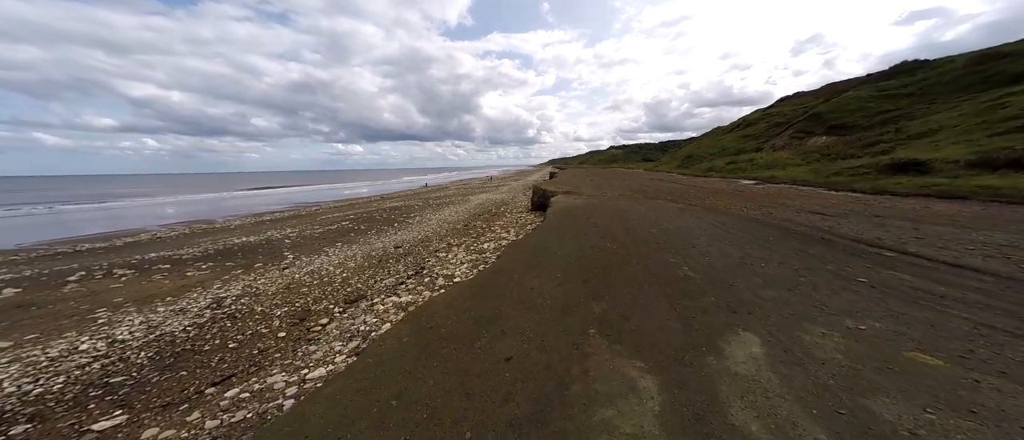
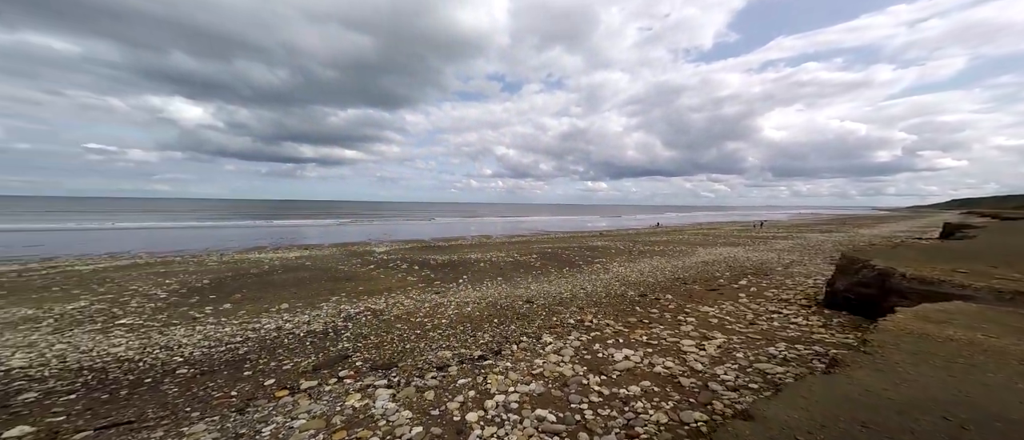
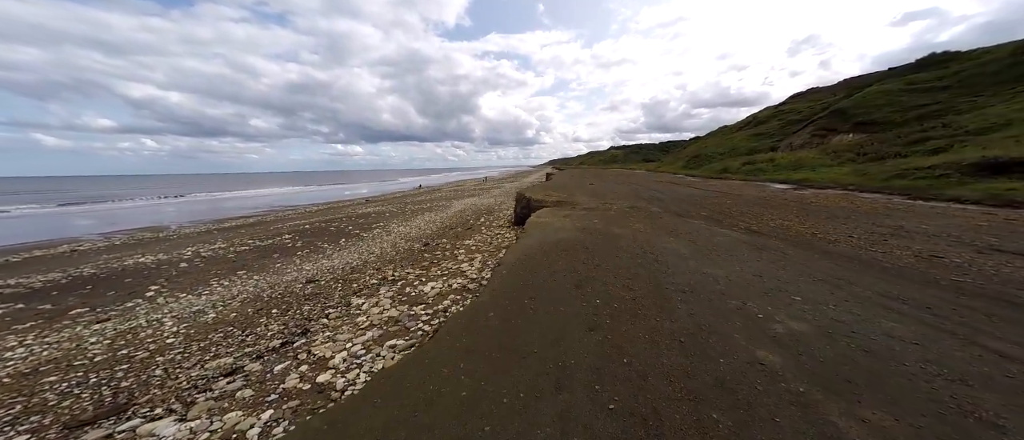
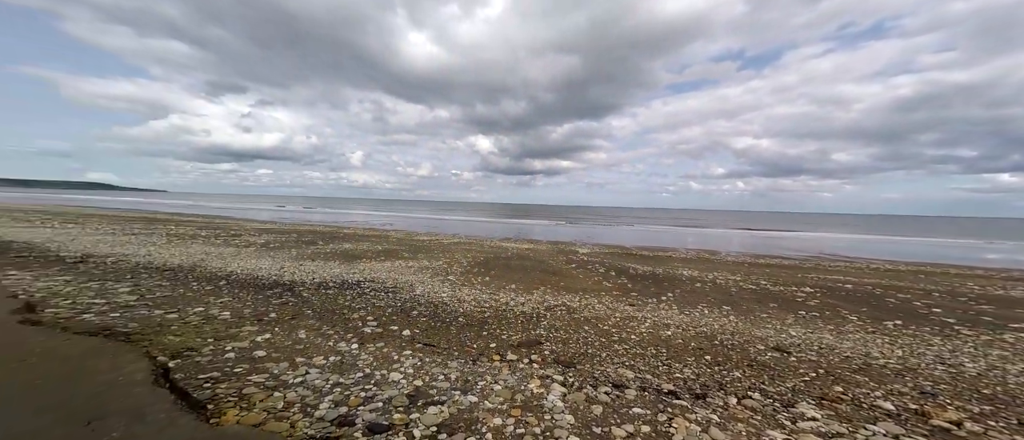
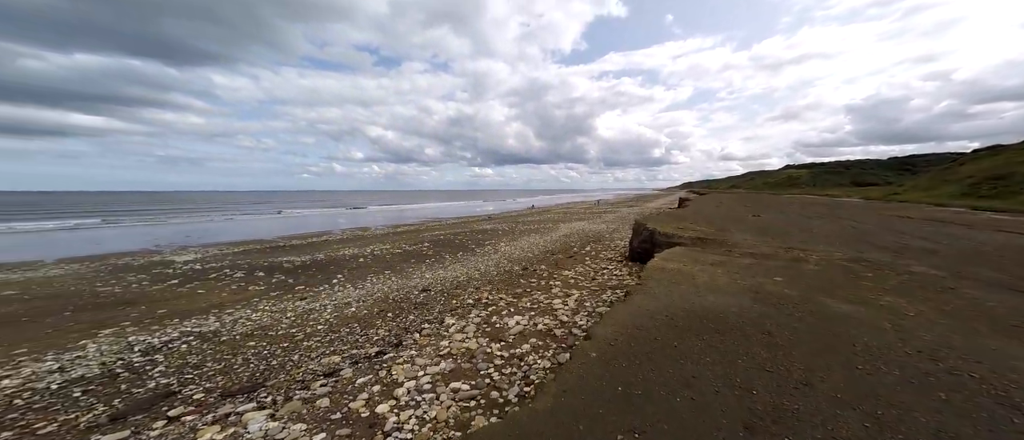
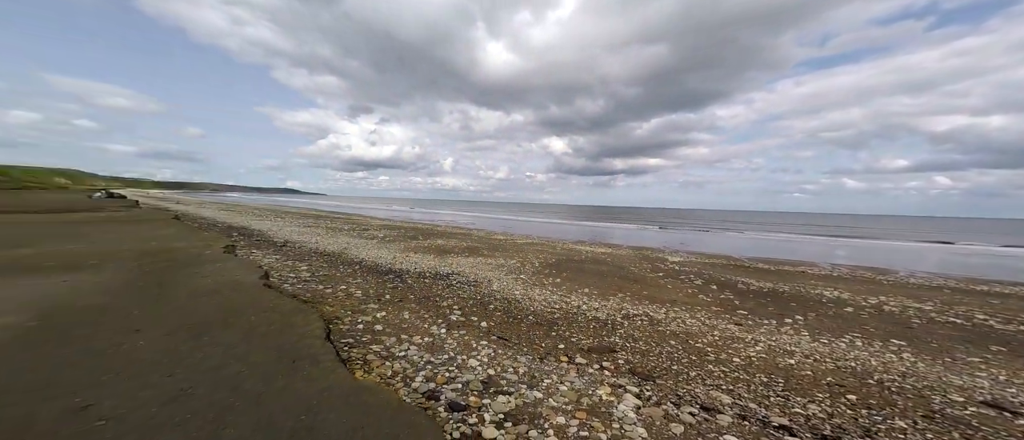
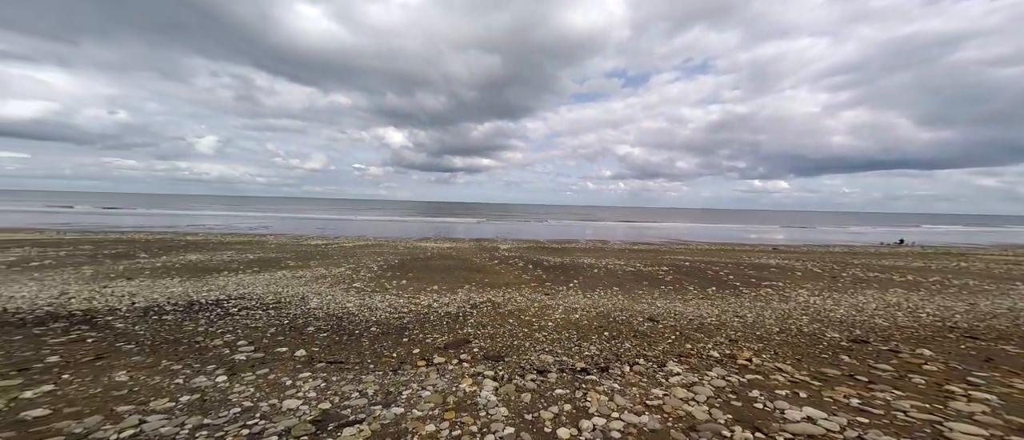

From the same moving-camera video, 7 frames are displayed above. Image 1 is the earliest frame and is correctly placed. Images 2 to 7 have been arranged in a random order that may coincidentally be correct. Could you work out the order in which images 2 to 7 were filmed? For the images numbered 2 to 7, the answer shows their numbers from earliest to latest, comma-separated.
3, 5, 2, 7, 4, 6
